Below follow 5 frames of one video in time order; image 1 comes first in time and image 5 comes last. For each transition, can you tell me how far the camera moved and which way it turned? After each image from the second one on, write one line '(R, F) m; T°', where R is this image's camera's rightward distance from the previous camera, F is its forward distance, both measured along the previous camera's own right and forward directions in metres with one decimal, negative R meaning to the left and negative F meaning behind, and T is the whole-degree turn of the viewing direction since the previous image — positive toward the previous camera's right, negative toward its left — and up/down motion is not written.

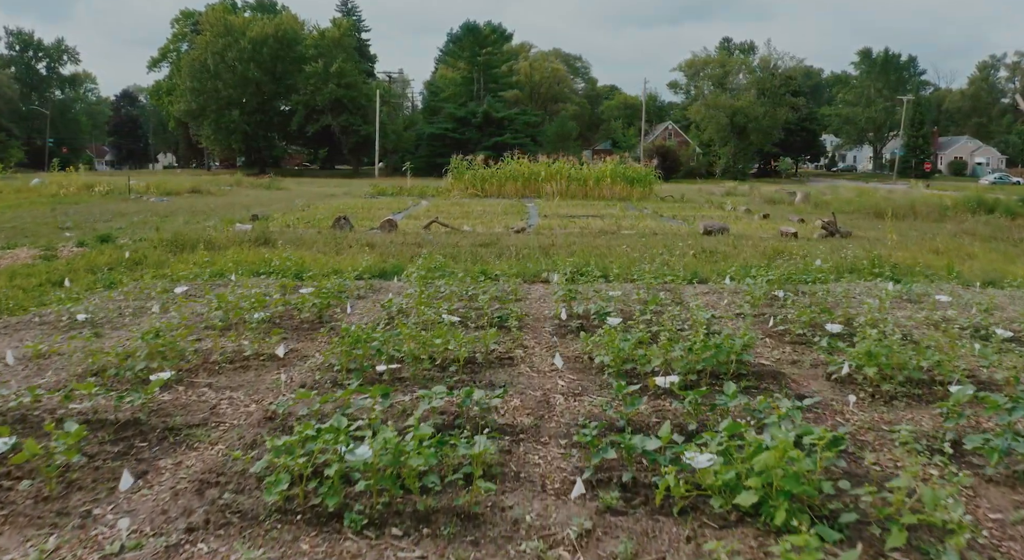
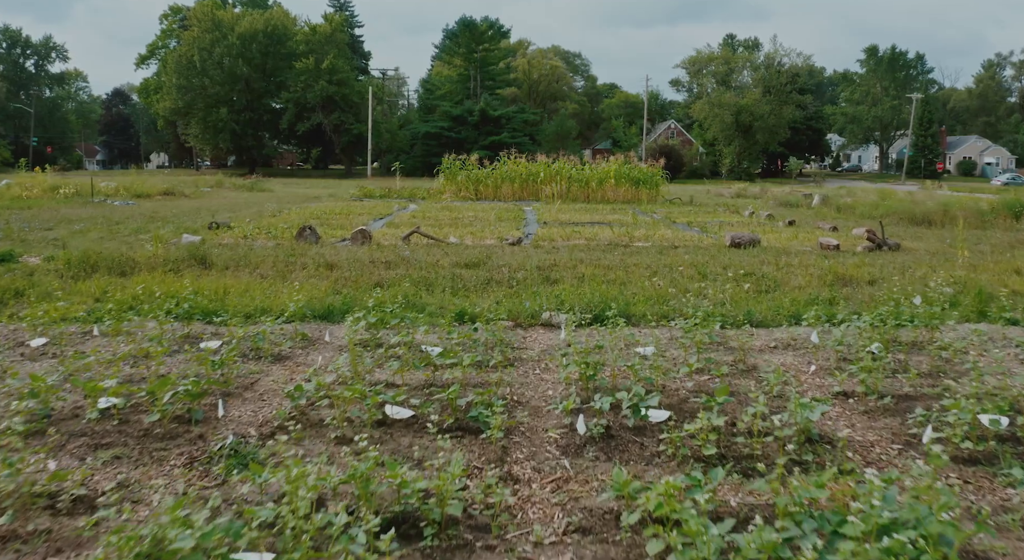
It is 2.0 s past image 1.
(+0.1, +1.7) m; 0°
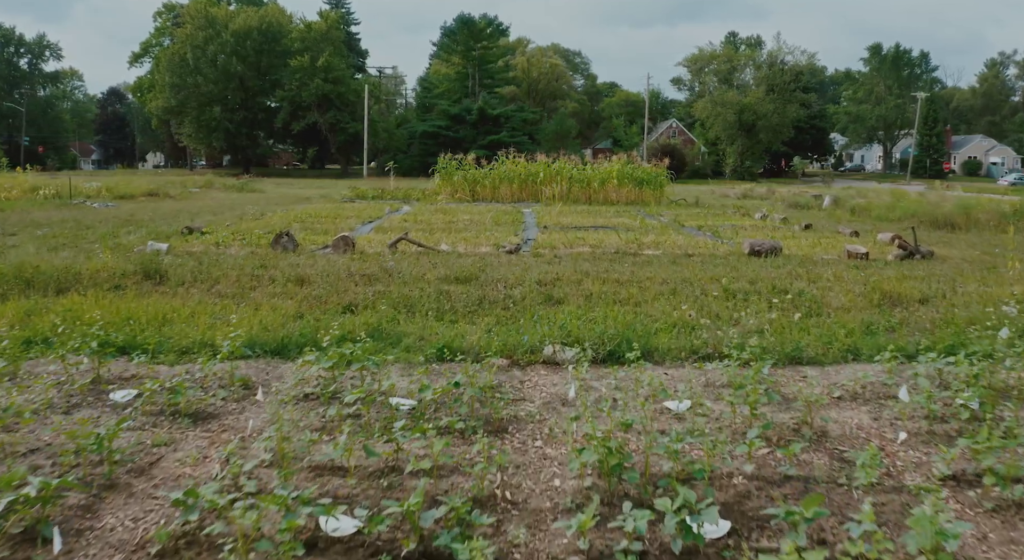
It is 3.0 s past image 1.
(0.0, +0.9) m; 0°
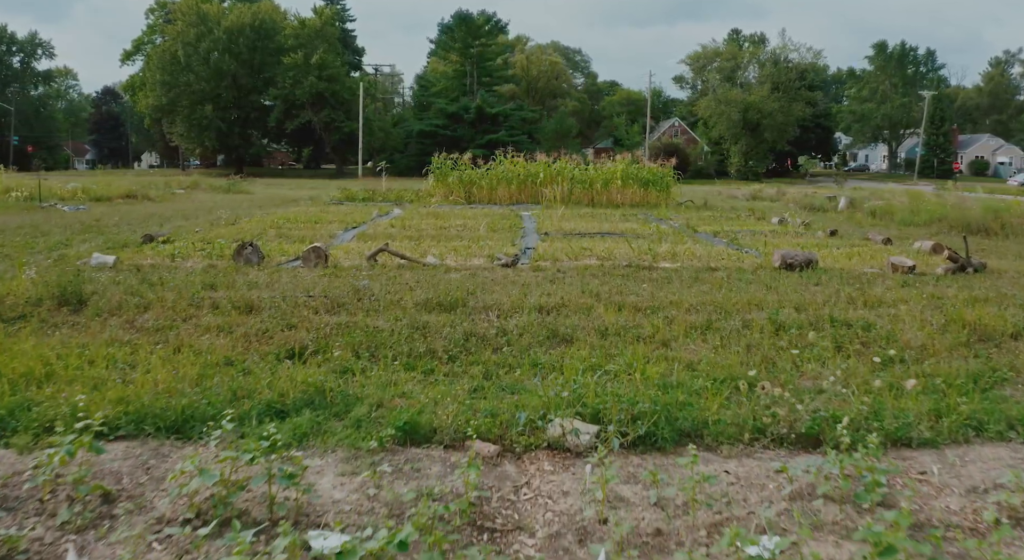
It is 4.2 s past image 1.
(0.0, +1.1) m; 0°
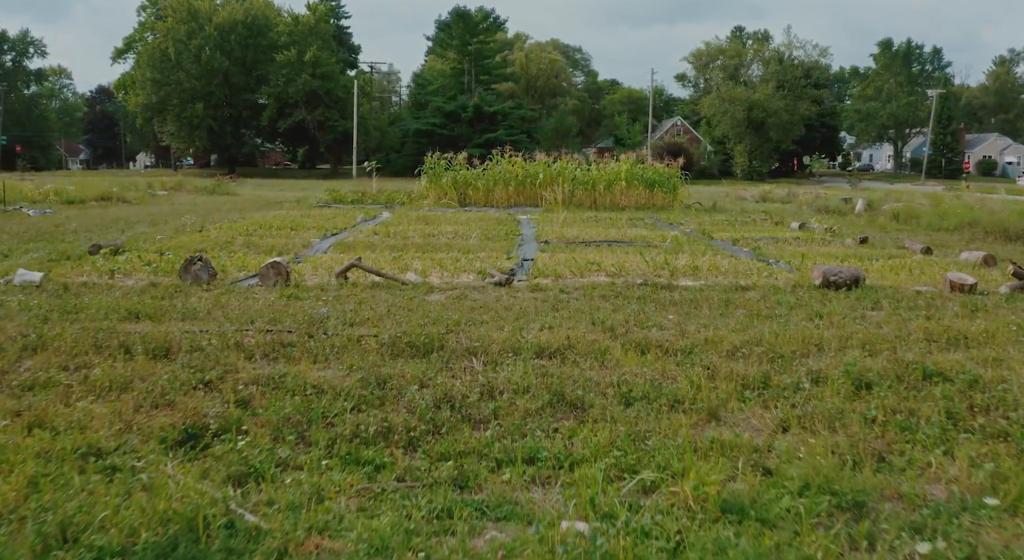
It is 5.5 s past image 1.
(0.0, +1.1) m; 0°
